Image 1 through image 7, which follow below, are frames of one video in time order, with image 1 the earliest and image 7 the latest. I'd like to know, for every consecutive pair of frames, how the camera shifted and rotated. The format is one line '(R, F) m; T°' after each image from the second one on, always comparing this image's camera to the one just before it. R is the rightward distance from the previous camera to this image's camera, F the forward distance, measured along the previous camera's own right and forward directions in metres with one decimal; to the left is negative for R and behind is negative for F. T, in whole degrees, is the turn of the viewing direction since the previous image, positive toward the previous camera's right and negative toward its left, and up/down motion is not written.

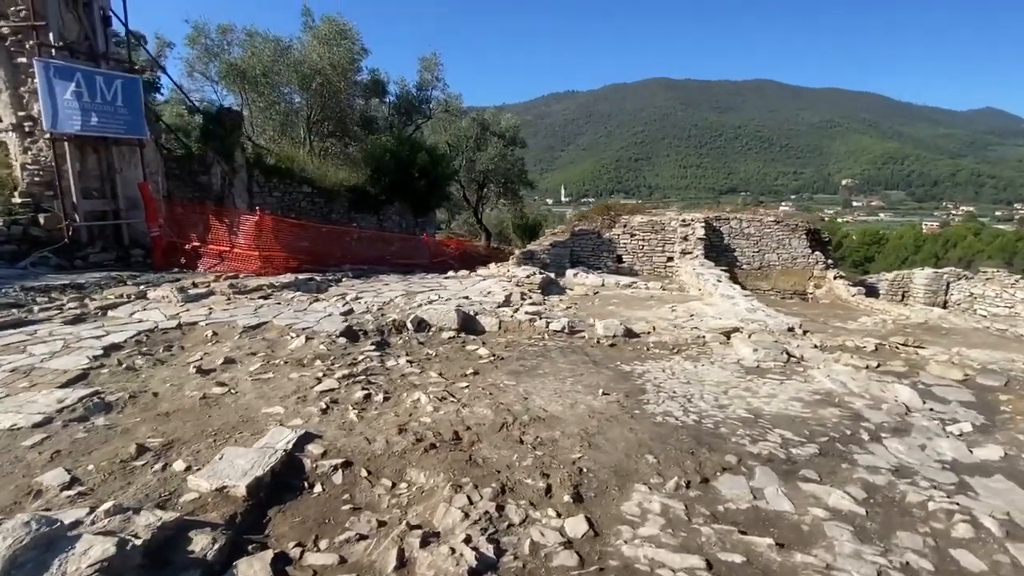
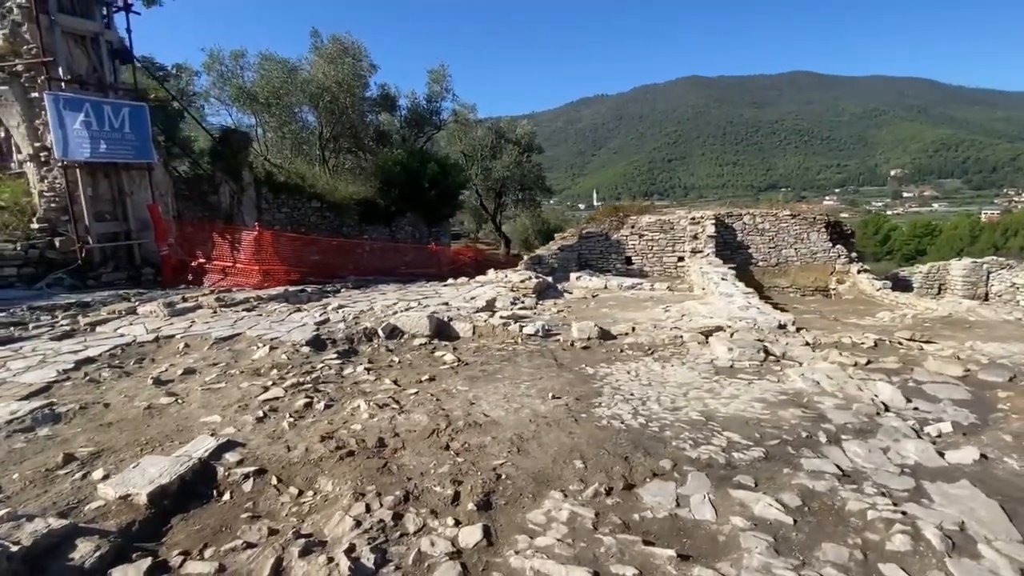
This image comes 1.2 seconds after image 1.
(+0.9, +0.1) m; -4°
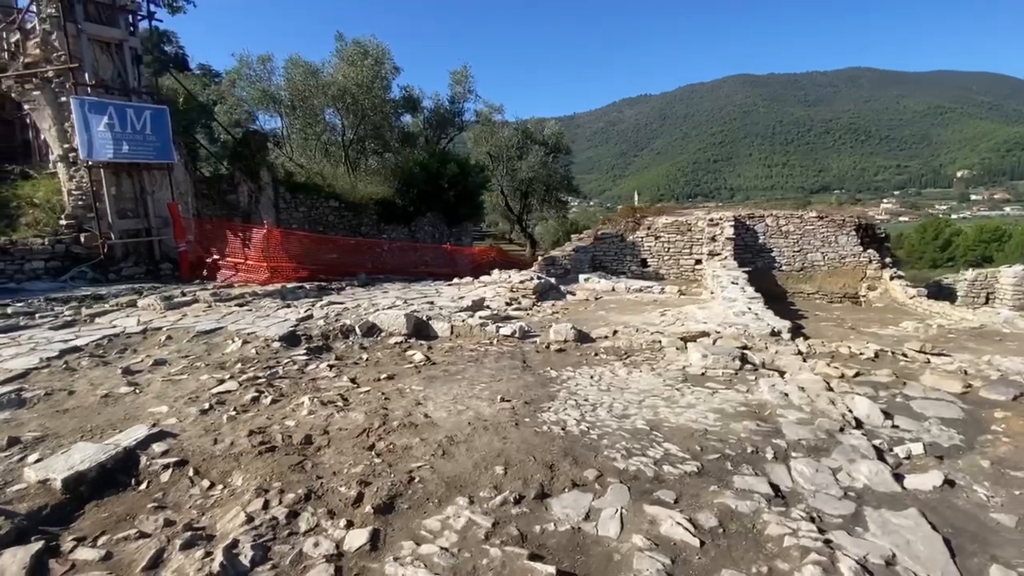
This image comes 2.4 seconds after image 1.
(+0.9, +0.2) m; -5°
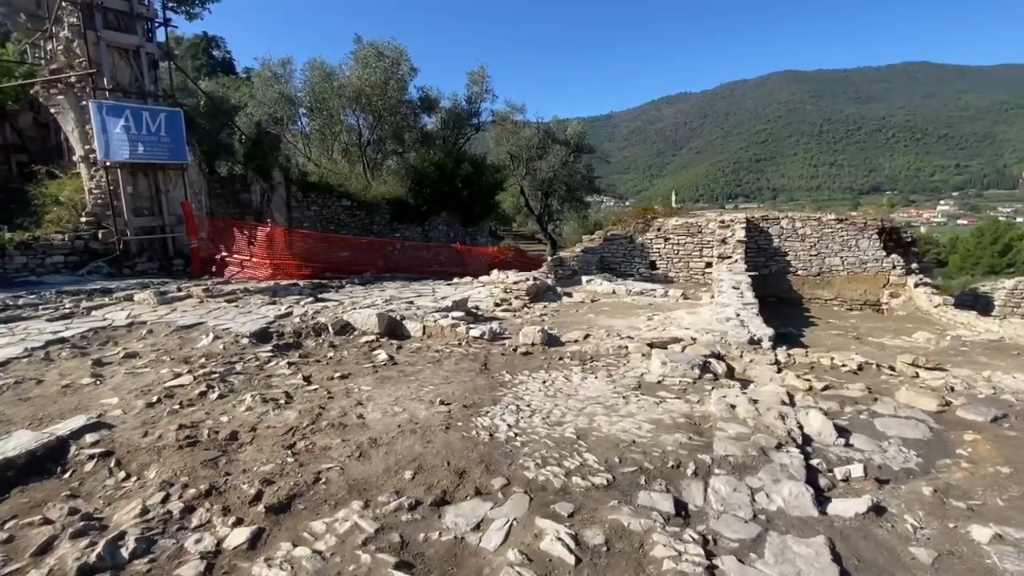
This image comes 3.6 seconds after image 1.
(+0.9, +0.1) m; -4°
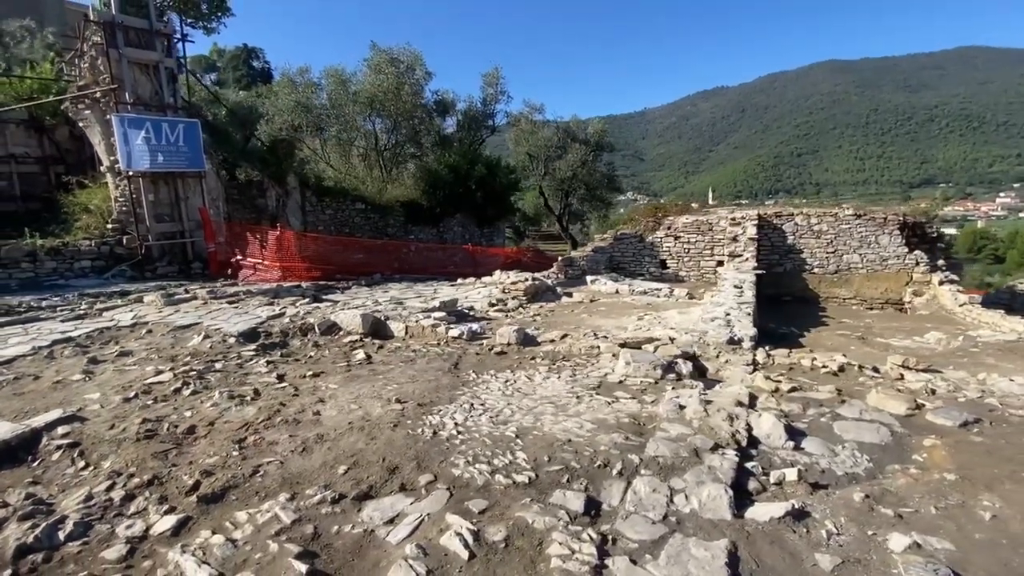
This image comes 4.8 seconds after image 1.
(+0.8, 0.0) m; -4°
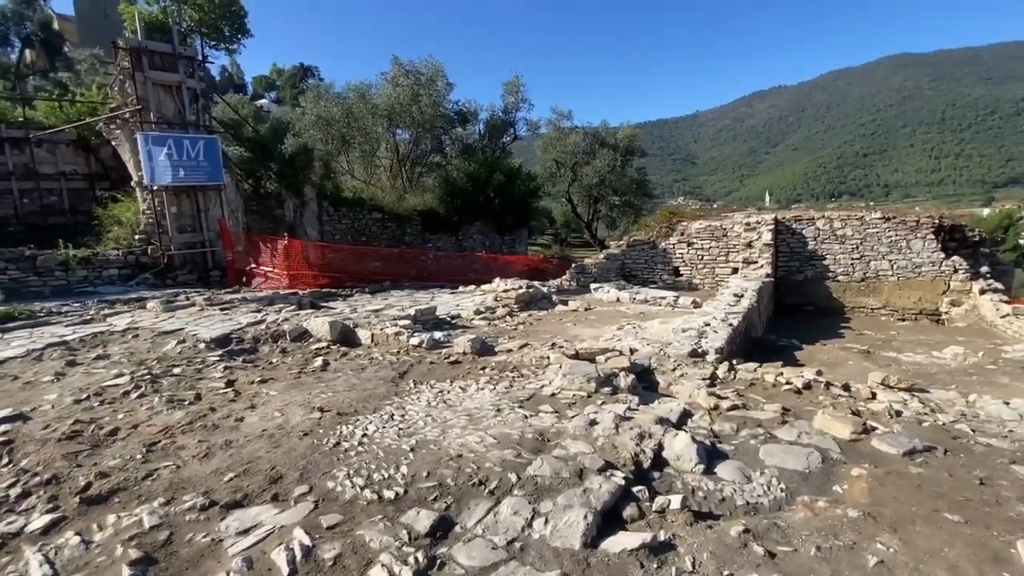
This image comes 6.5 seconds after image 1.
(+1.2, +0.2) m; -6°
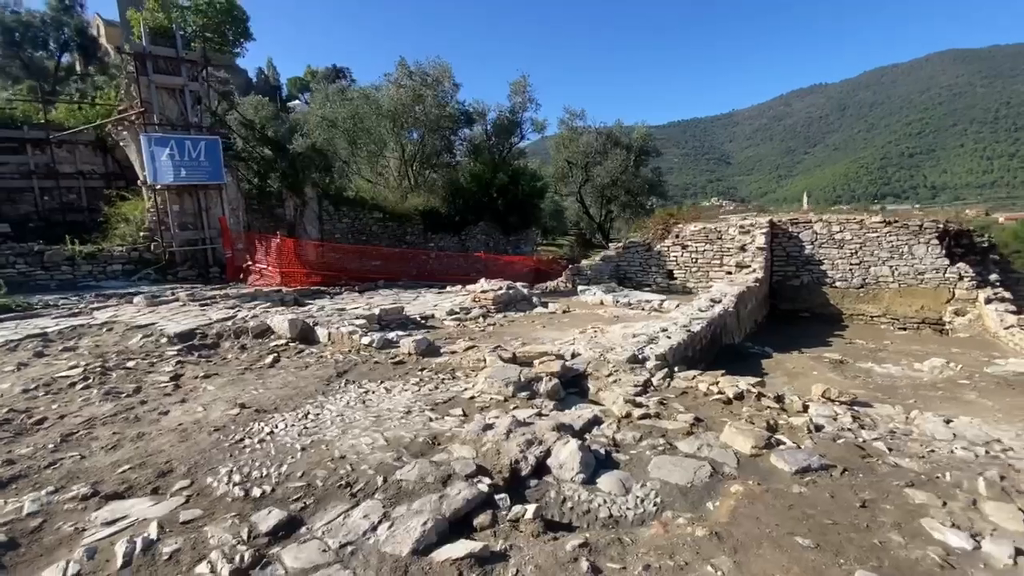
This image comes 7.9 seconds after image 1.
(+1.1, +0.1) m; -3°
